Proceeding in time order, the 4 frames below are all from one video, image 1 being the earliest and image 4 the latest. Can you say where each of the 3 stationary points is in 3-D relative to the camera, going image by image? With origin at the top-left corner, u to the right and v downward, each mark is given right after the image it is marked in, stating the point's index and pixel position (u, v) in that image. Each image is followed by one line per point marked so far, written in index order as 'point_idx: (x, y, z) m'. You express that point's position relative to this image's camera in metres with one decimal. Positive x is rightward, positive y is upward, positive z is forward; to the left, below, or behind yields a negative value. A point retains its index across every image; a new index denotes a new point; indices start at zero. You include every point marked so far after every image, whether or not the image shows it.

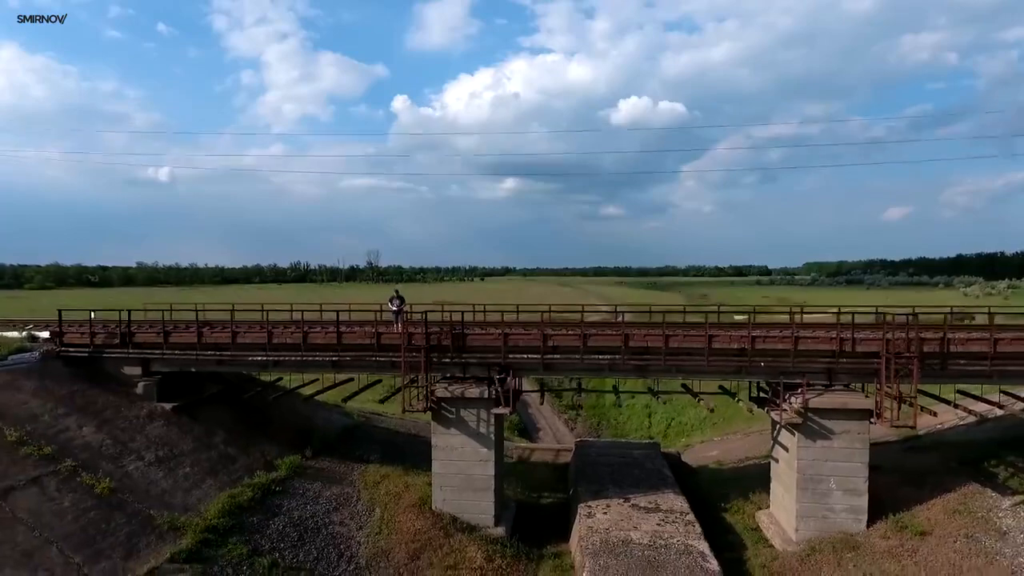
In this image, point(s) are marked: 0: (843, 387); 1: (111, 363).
0: (+9.3, -2.8, +16.5) m
1: (-12.7, -2.4, +18.7) m
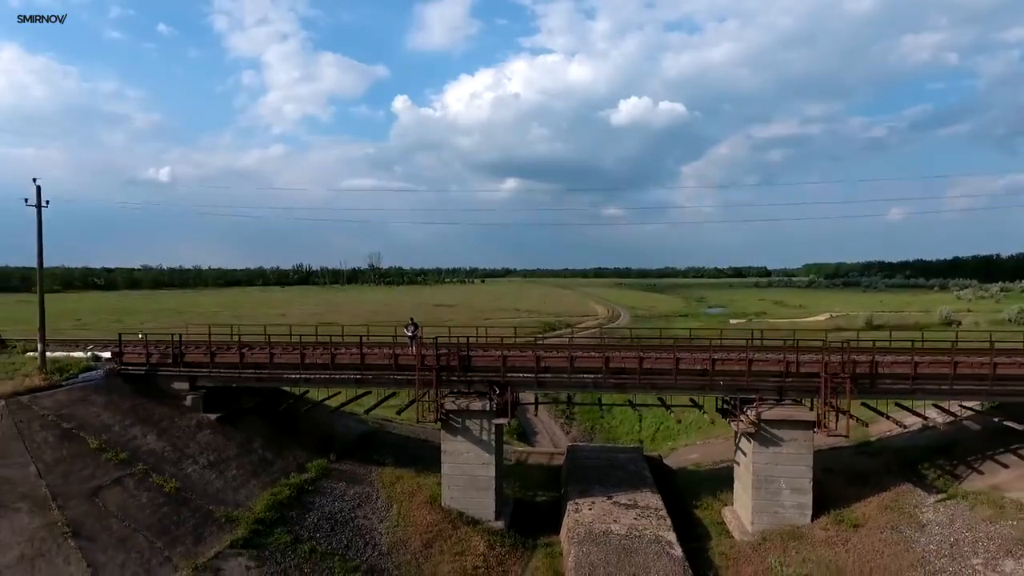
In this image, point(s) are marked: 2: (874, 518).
0: (+9.2, -3.7, +19.4) m
1: (-12.7, -3.3, +21.6) m
2: (+11.6, -7.4, +18.8) m
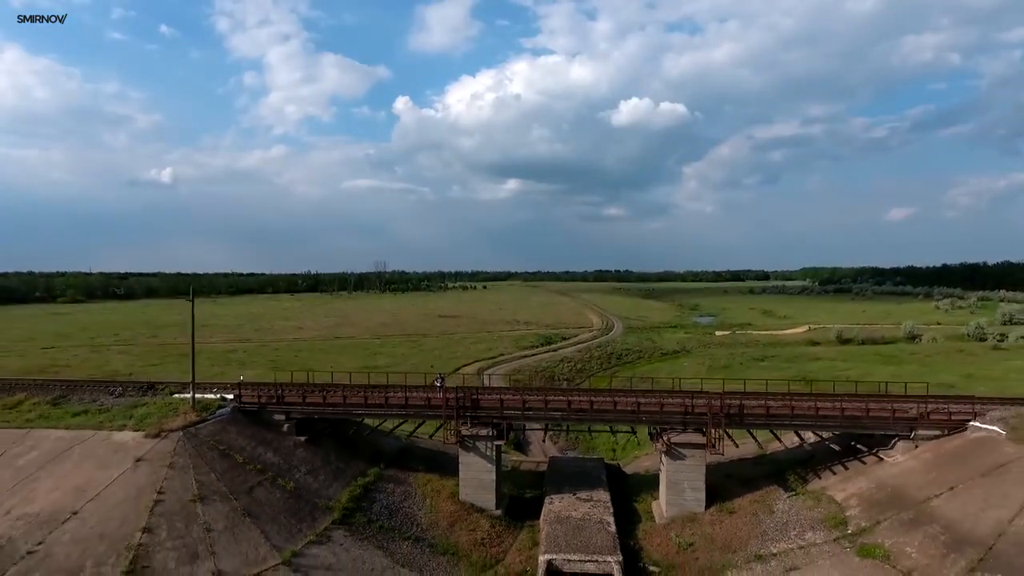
0: (+8.9, -7.1, +29.4) m
1: (-13.0, -6.7, +31.6) m
2: (+11.4, -10.7, +28.7) m
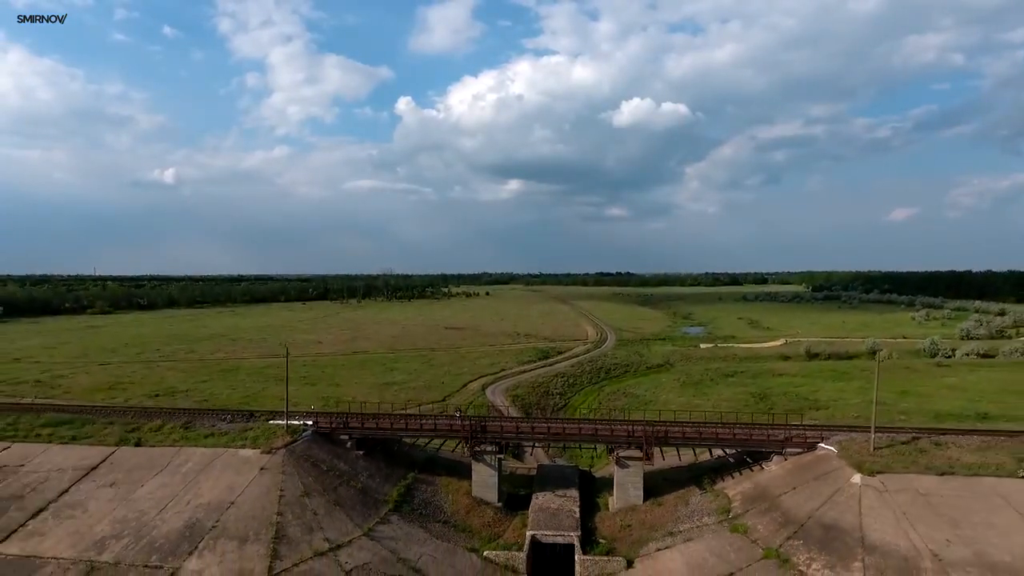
0: (+8.7, -11.5, +42.3) m
1: (-13.2, -11.1, +44.6) m
2: (+11.2, -15.1, +41.7) m
